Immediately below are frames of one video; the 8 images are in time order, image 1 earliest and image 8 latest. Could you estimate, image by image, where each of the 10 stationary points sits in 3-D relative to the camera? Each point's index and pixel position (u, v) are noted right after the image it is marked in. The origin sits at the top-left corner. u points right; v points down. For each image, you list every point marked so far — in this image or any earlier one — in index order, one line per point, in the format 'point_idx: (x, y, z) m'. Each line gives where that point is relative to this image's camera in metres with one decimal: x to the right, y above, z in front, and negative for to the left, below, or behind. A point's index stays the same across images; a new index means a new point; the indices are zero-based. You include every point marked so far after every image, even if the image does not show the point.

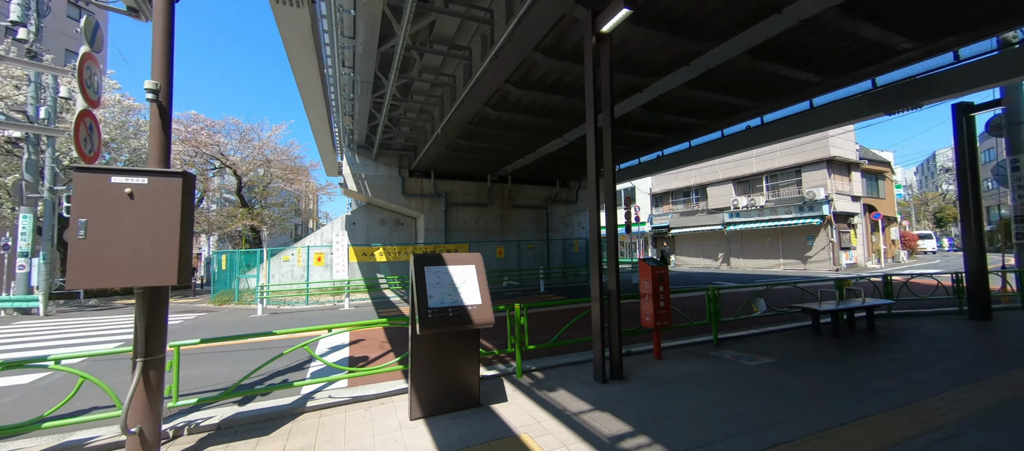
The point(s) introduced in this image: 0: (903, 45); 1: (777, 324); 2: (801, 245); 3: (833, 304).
0: (+6.7, +3.1, +6.2) m
1: (+4.1, -1.5, +5.6) m
2: (+14.2, -1.0, +18.0) m
3: (+4.6, -1.1, +5.3) m
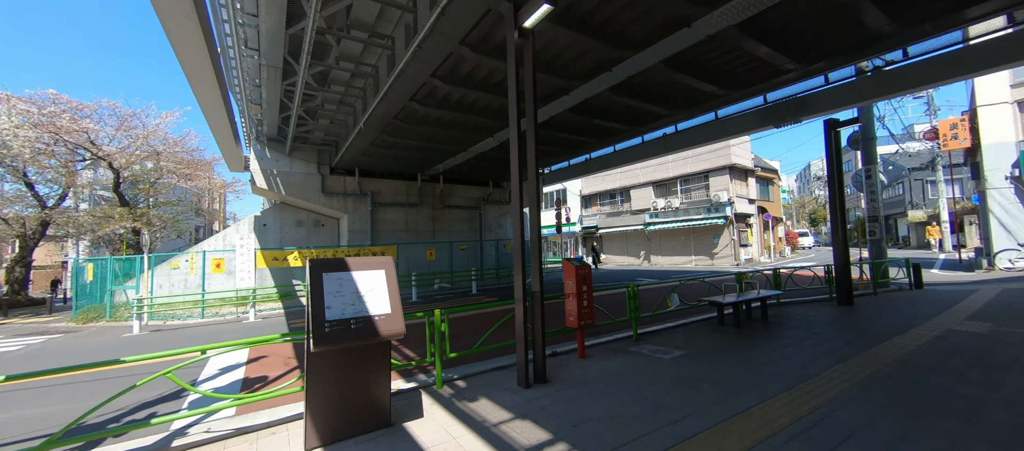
0: (+5.3, +3.1, +7.1) m
1: (+2.9, -1.5, +6.0) m
2: (+10.7, -1.0, +20.0) m
3: (+3.5, -1.1, +5.8) m
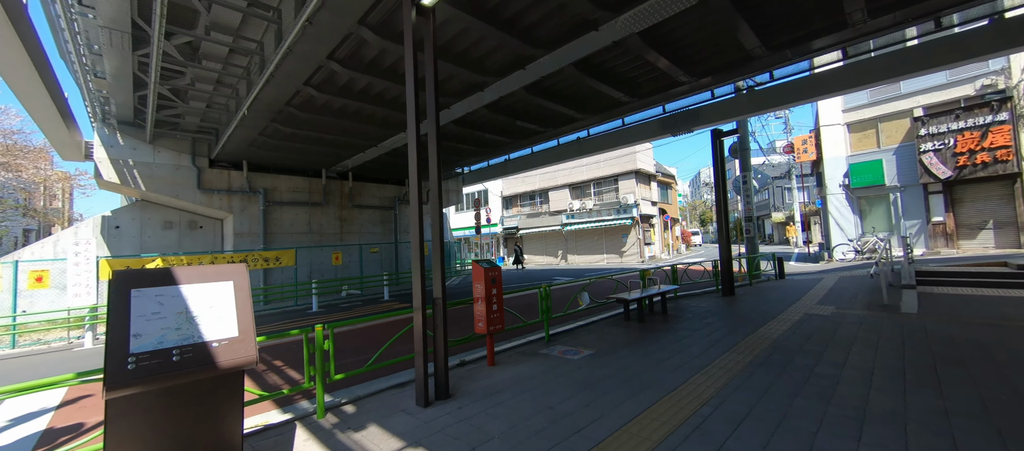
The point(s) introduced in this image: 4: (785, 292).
0: (+3.6, +3.1, +7.8) m
1: (+1.5, -1.5, +6.2) m
2: (+6.2, -1.0, +21.5) m
3: (+2.1, -1.1, +6.1) m
4: (+6.0, -1.5, +8.1) m
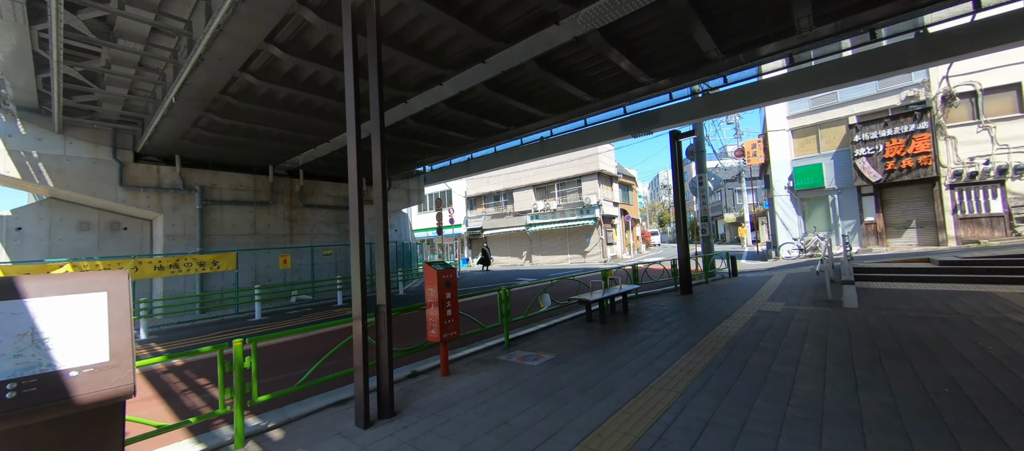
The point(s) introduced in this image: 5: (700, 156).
0: (+2.8, +3.1, +7.8) m
1: (+0.8, -1.5, +6.0) m
2: (+4.1, -1.0, +21.7) m
3: (+1.4, -1.1, +6.0) m
4: (+5.2, -1.5, +8.3) m
5: (+5.8, +2.1, +11.3) m
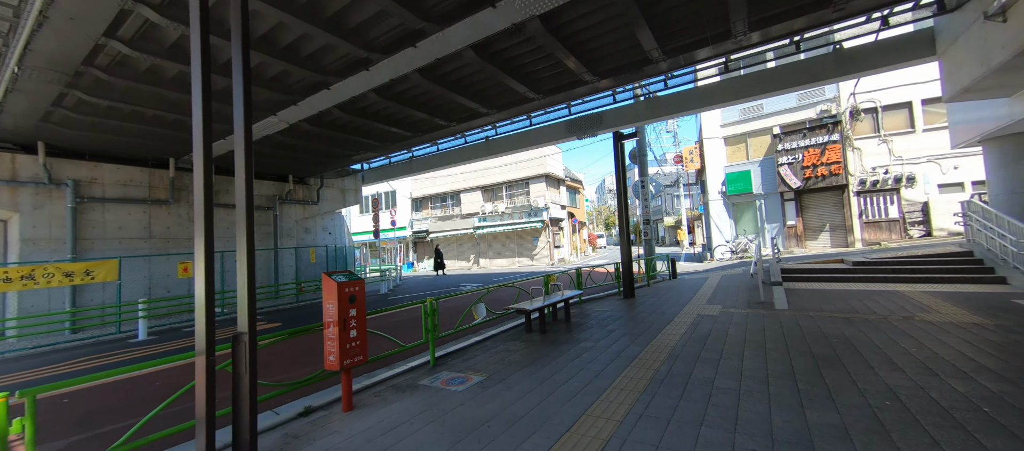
0: (+1.5, +3.1, +7.6) m
1: (-0.2, -1.5, +5.5) m
2: (+1.0, -1.2, +21.5) m
3: (+0.4, -1.1, +5.6) m
4: (+3.8, -1.5, +8.4) m
5: (+4.1, +2.1, +11.4) m
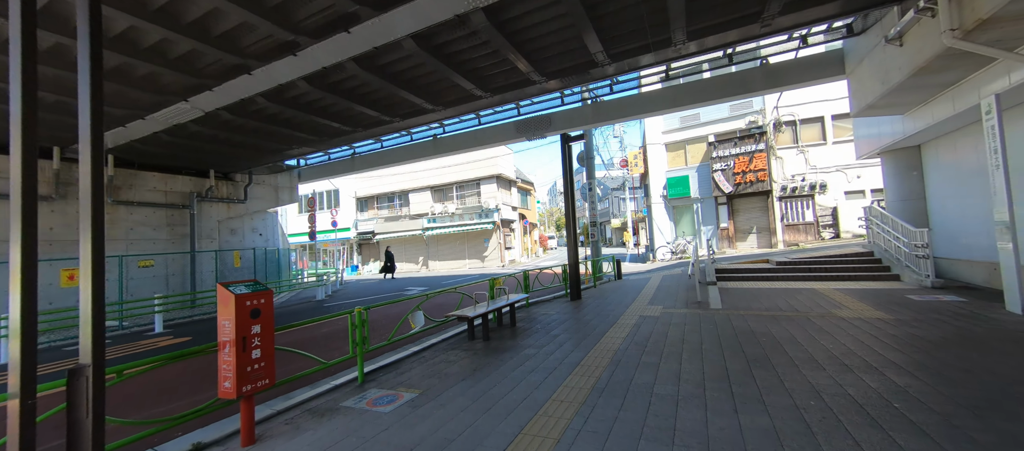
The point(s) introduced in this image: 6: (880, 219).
0: (+0.4, +3.0, +7.5) m
1: (-1.0, -1.6, +5.2) m
2: (-1.9, -1.2, +21.2) m
3: (-0.4, -1.2, +5.3) m
4: (+2.6, -1.6, +8.5) m
5: (+2.5, +2.0, +11.6) m
6: (+8.4, +0.1, +8.3) m
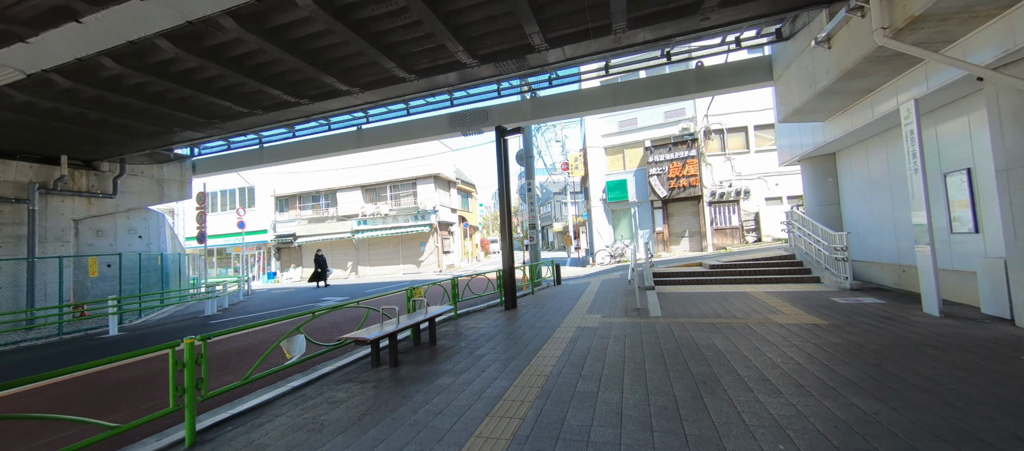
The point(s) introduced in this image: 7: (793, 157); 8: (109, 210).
0: (-0.9, +3.0, +6.7) m
1: (-2.0, -1.6, +4.1) m
2: (-5.2, -1.4, +19.8) m
3: (-1.4, -1.2, +4.4) m
4: (+1.1, -1.6, +8.0) m
5: (+0.5, +1.9, +11.0) m
6: (+6.8, 0.0, +8.6) m
7: (+7.0, +1.7, +9.1) m
8: (-11.6, +0.4, +10.5) m
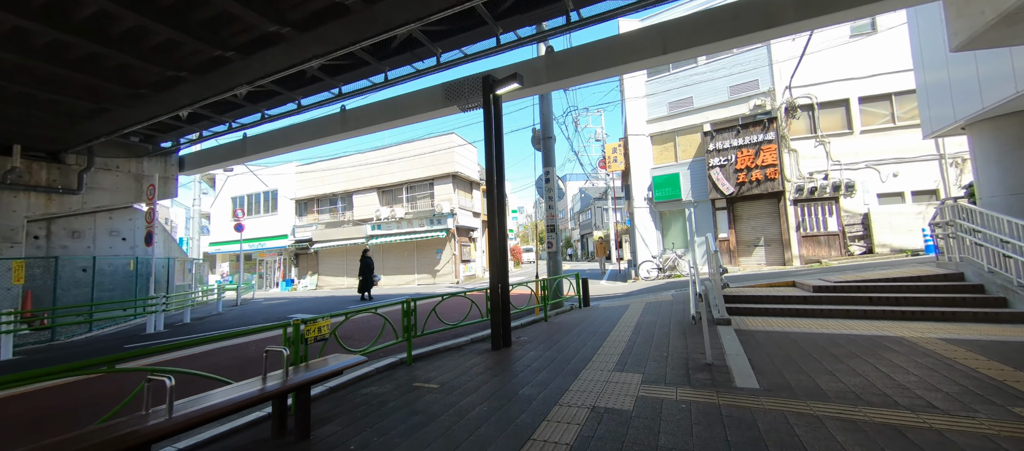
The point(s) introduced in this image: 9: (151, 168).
0: (-1.0, +3.1, +4.4) m
1: (-2.5, -1.4, +1.9) m
2: (-3.9, -1.7, +17.9) m
3: (-1.9, -1.0, +2.1) m
4: (+1.0, -1.6, +5.4) m
5: (+0.9, +1.9, +8.6) m
6: (+6.8, 0.0, +5.4) m
7: (+7.1, +1.7, +5.9) m
8: (-11.3, +0.5, +9.4) m
9: (-10.6, +1.7, +10.8) m
